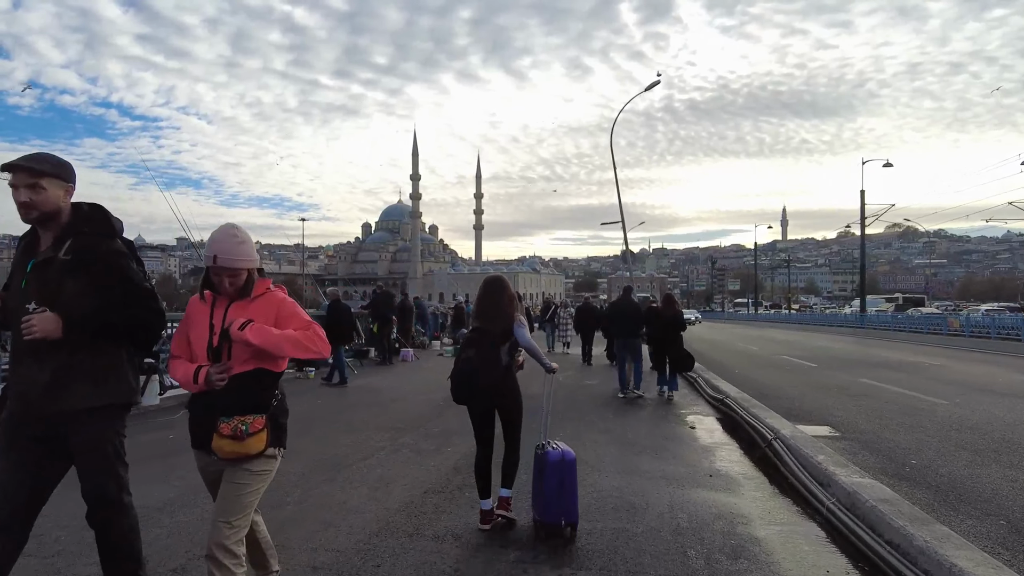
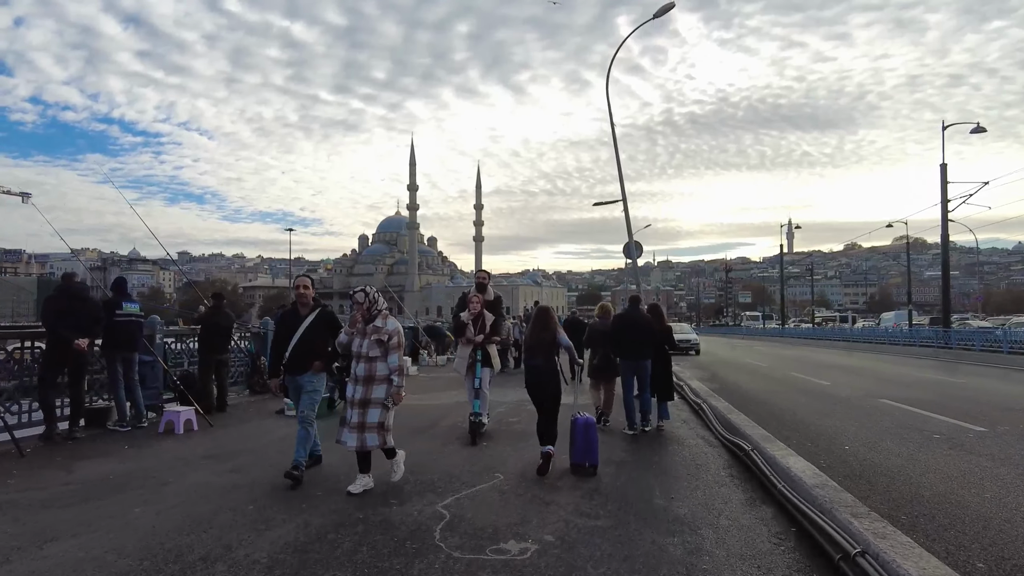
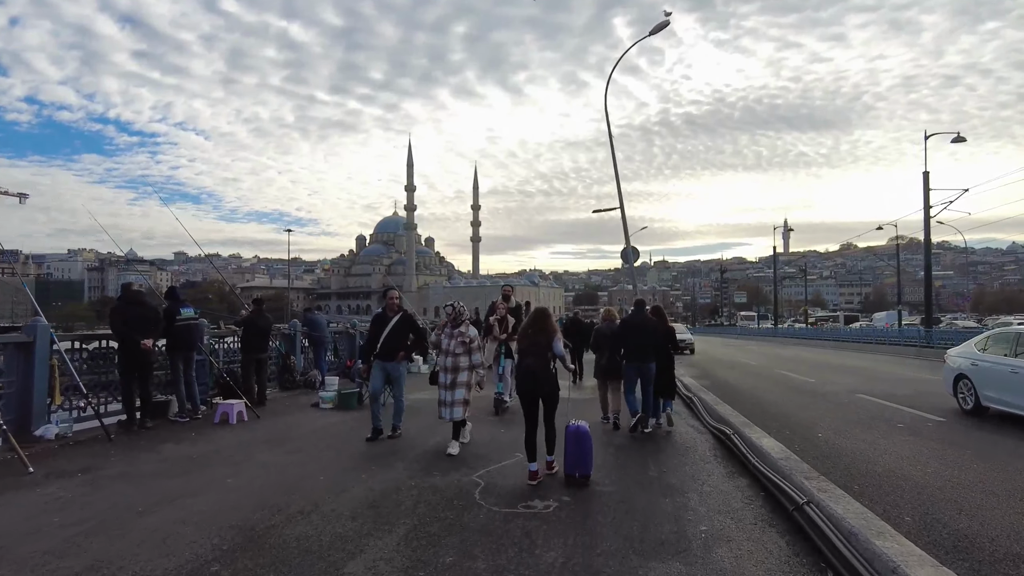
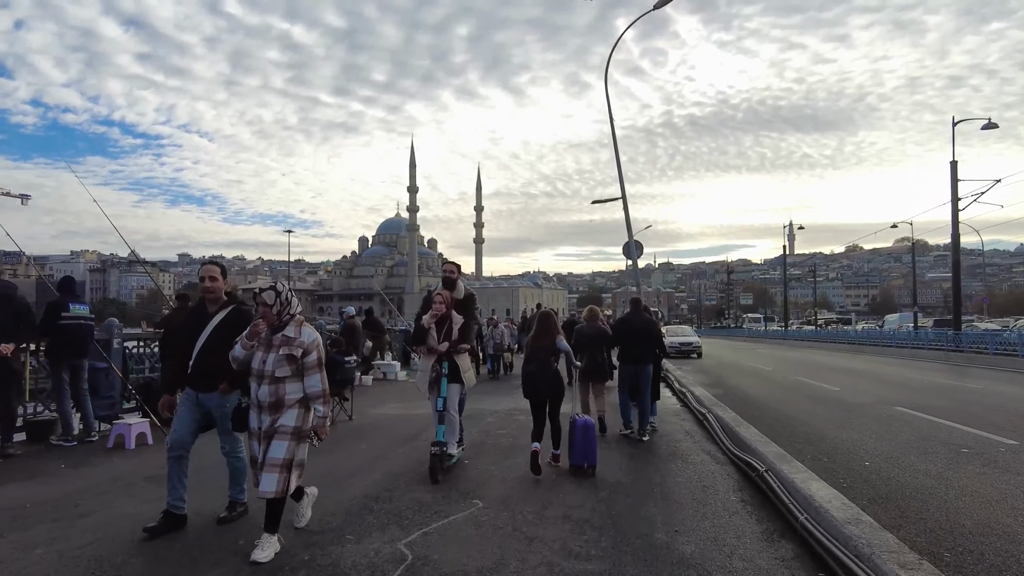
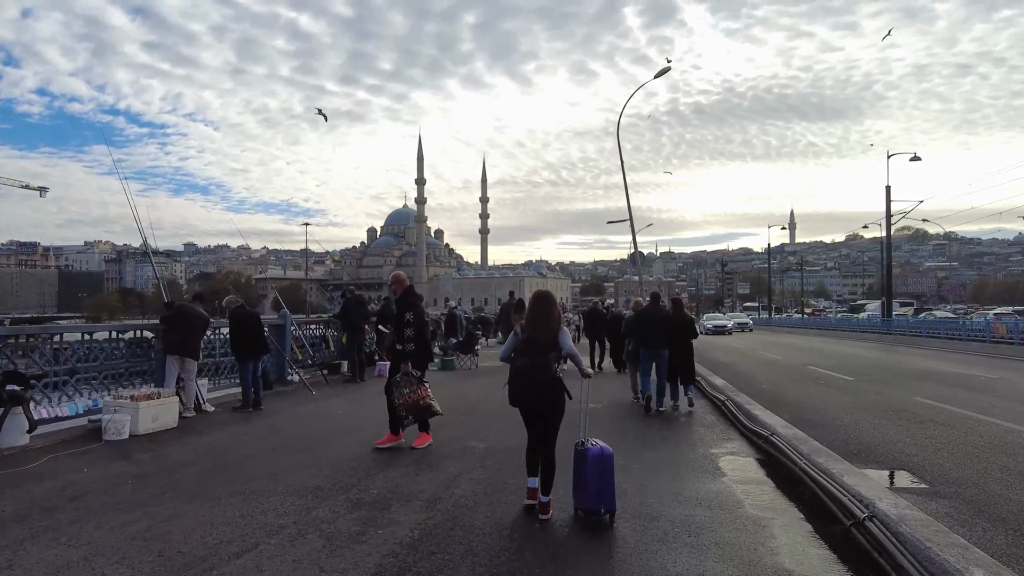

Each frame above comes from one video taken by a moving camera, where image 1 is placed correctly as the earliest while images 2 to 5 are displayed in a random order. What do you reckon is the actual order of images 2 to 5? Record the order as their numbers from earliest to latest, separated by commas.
5, 3, 2, 4
